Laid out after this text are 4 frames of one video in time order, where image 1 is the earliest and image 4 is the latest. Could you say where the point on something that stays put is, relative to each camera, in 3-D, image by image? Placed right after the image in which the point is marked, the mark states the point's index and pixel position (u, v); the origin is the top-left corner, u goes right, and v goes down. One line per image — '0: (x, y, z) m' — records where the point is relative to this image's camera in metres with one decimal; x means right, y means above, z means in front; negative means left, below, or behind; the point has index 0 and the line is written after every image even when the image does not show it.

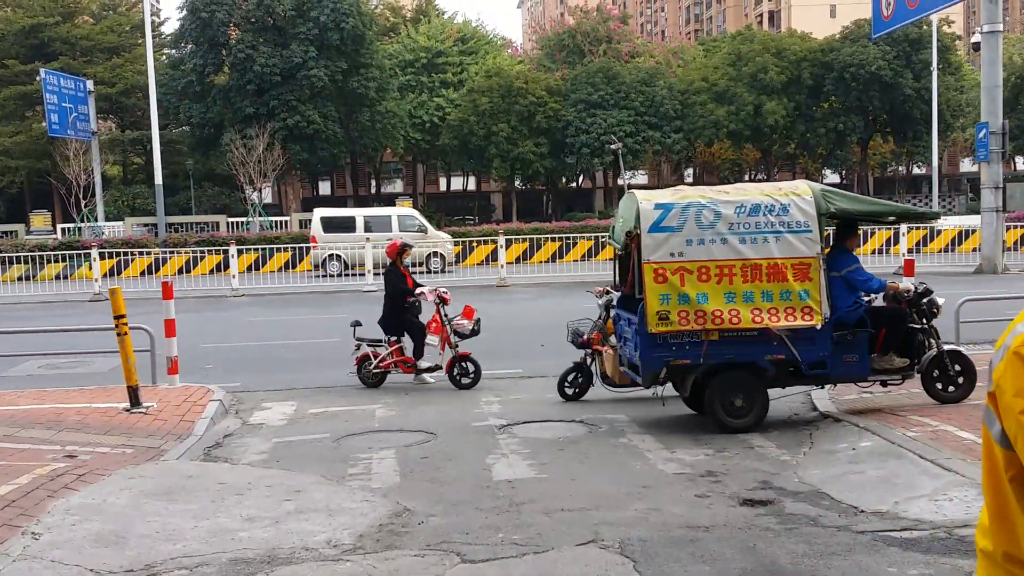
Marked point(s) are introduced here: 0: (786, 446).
0: (+1.8, -1.0, +6.5) m
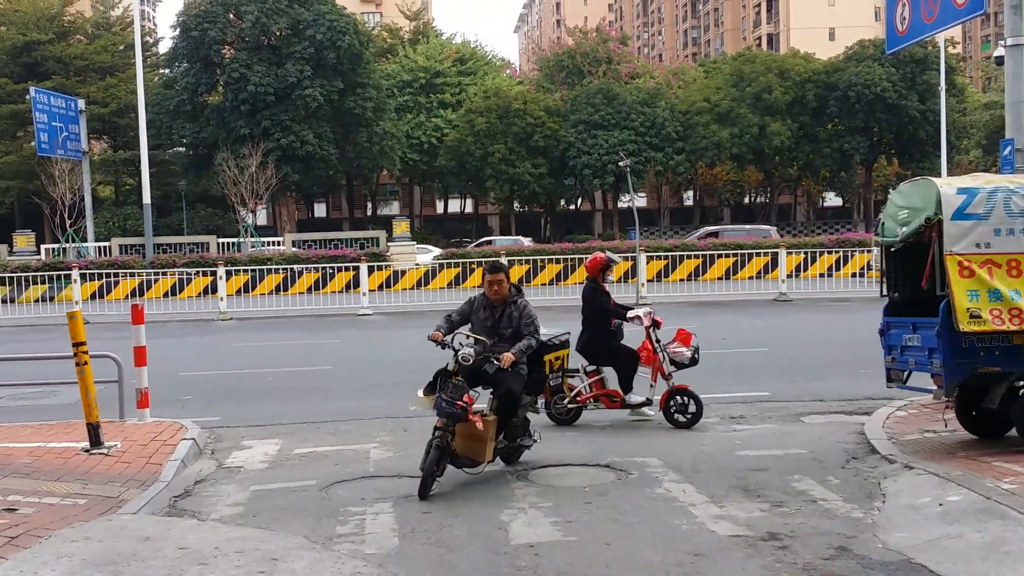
0: (+1.9, -1.2, +5.5) m
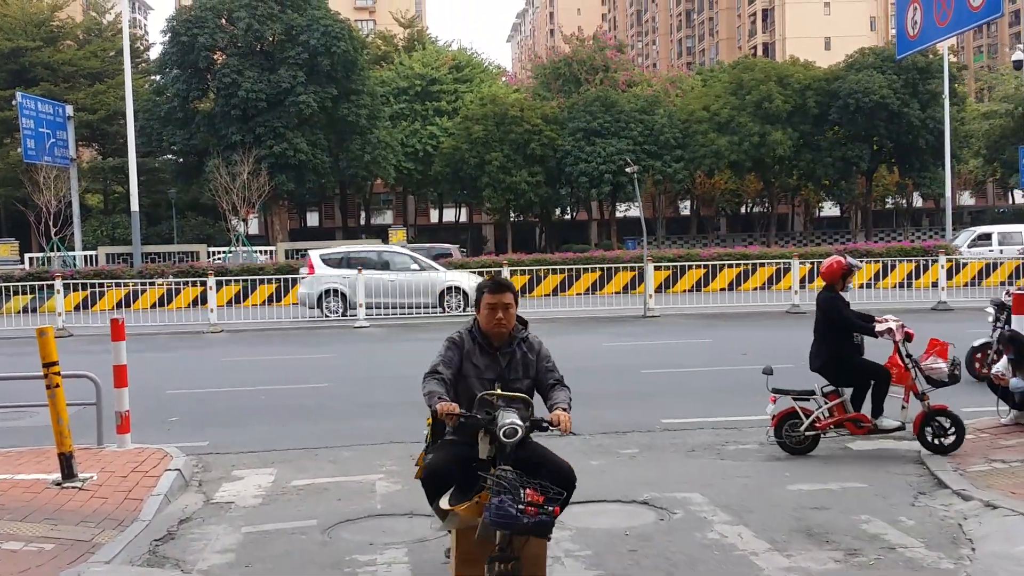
0: (+2.1, -1.3, +4.8) m
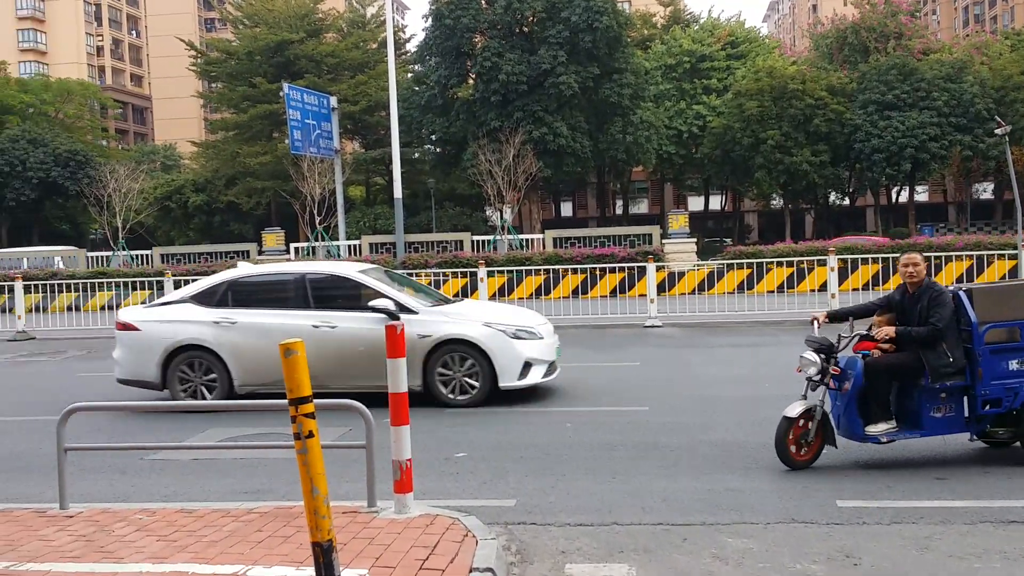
0: (+3.6, -1.3, +1.4) m
